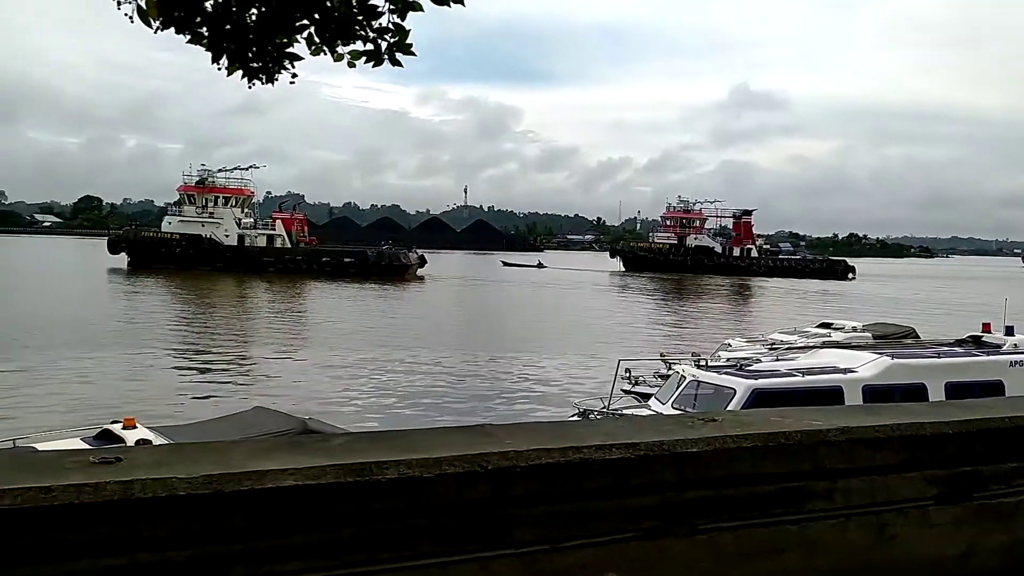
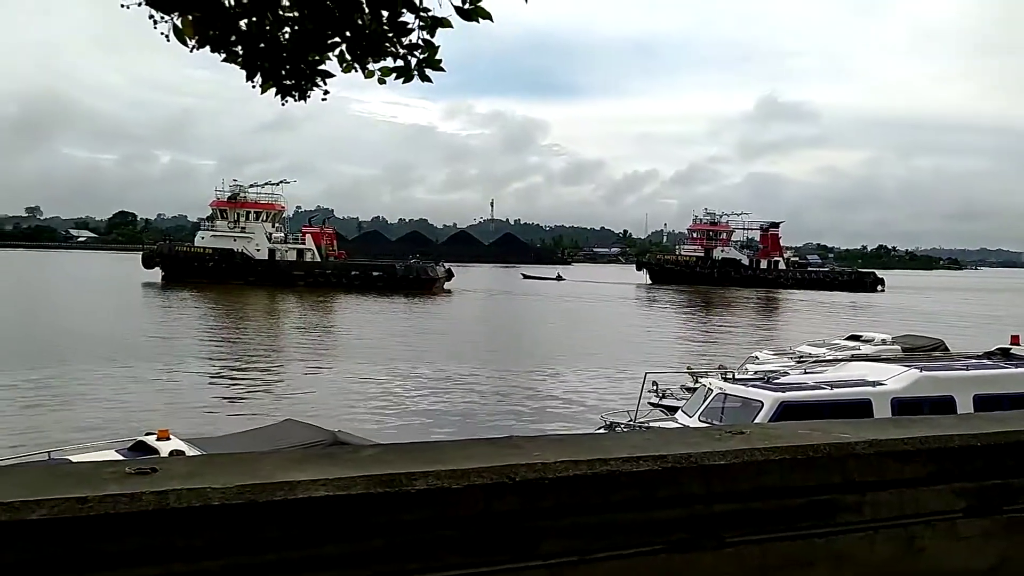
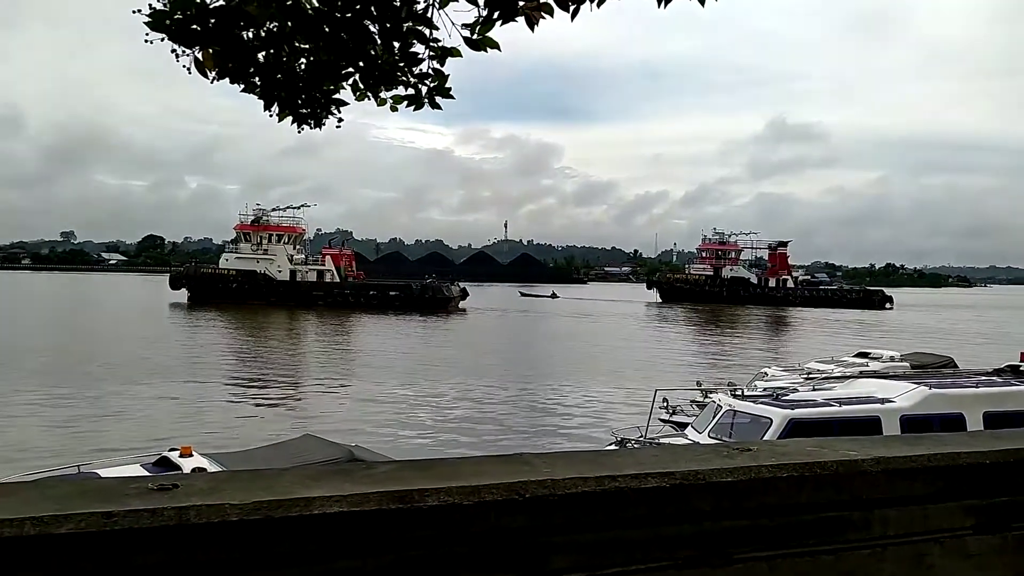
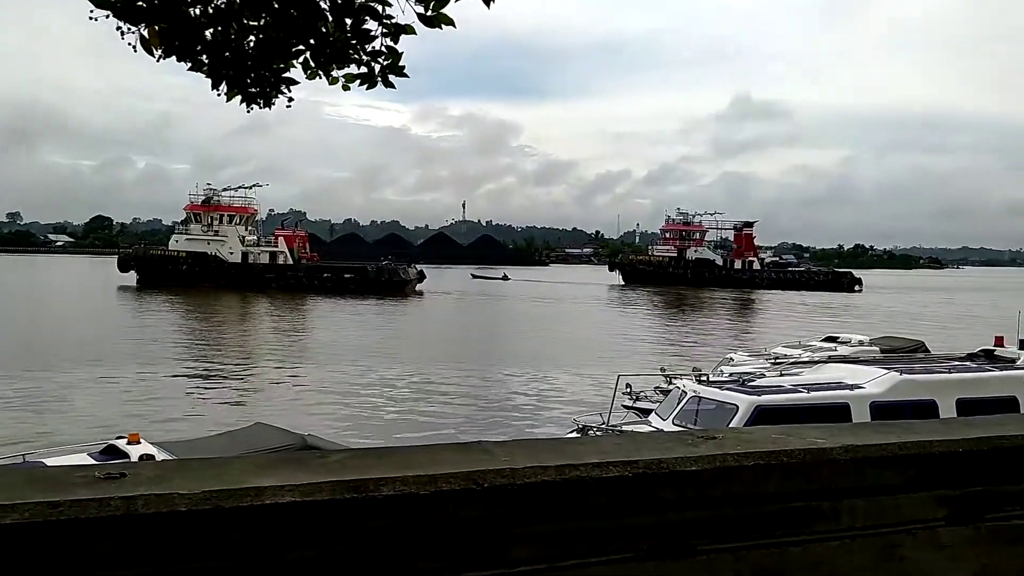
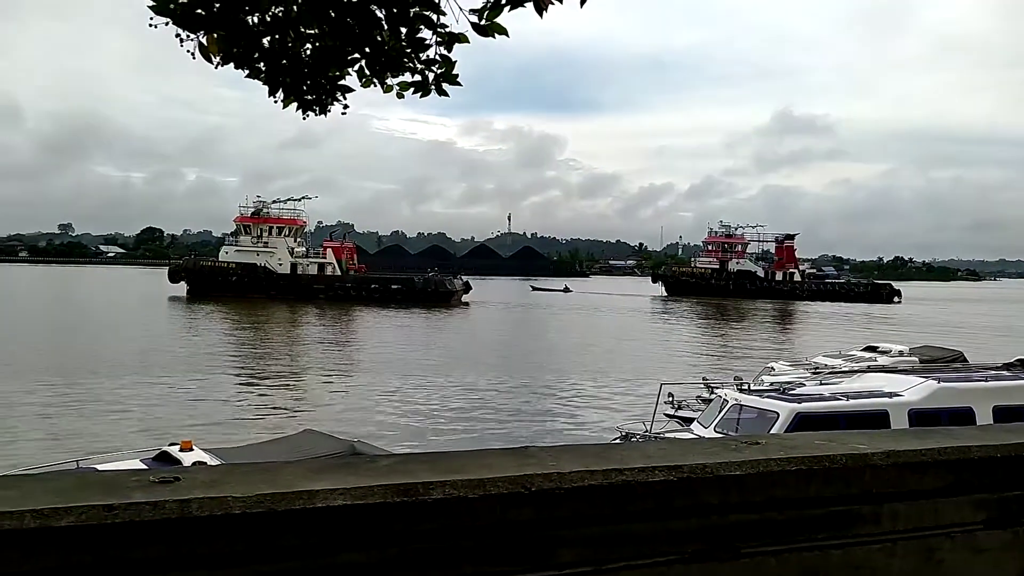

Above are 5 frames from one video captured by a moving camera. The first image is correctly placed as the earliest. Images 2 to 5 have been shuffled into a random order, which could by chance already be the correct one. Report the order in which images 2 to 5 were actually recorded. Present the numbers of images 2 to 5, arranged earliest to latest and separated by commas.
2, 5, 3, 4
